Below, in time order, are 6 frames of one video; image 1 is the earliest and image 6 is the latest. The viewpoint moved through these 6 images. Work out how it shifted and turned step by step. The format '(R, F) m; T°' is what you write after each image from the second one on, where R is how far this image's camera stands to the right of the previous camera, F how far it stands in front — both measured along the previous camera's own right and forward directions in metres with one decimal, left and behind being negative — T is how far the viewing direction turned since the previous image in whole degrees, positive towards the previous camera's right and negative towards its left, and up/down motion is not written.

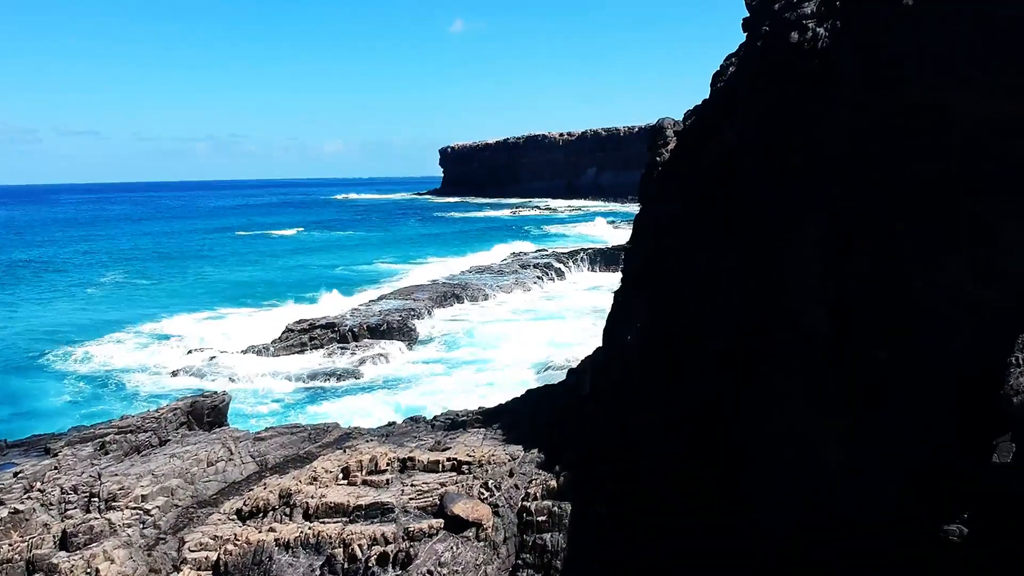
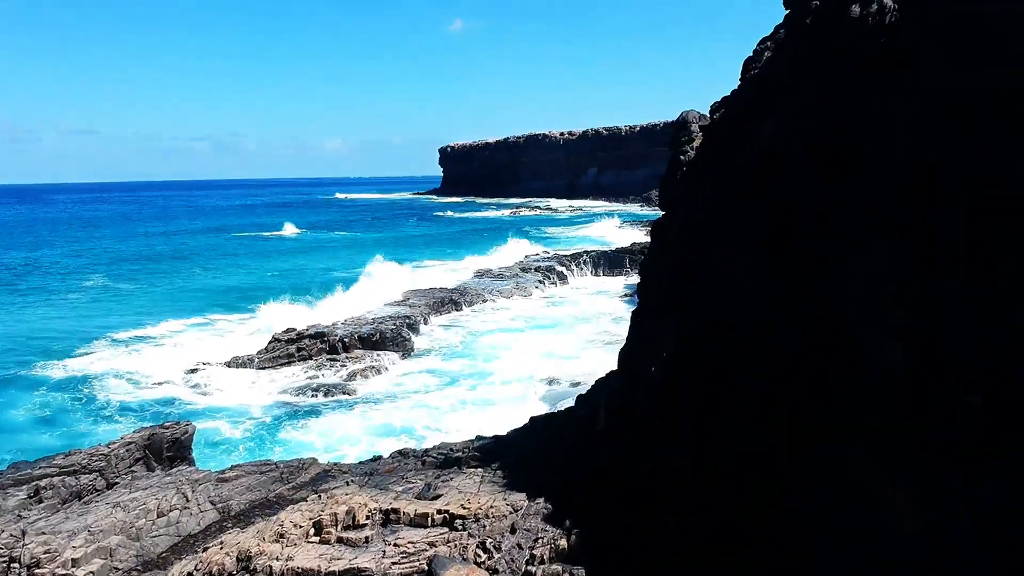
(0.0, +1.2) m; 0°
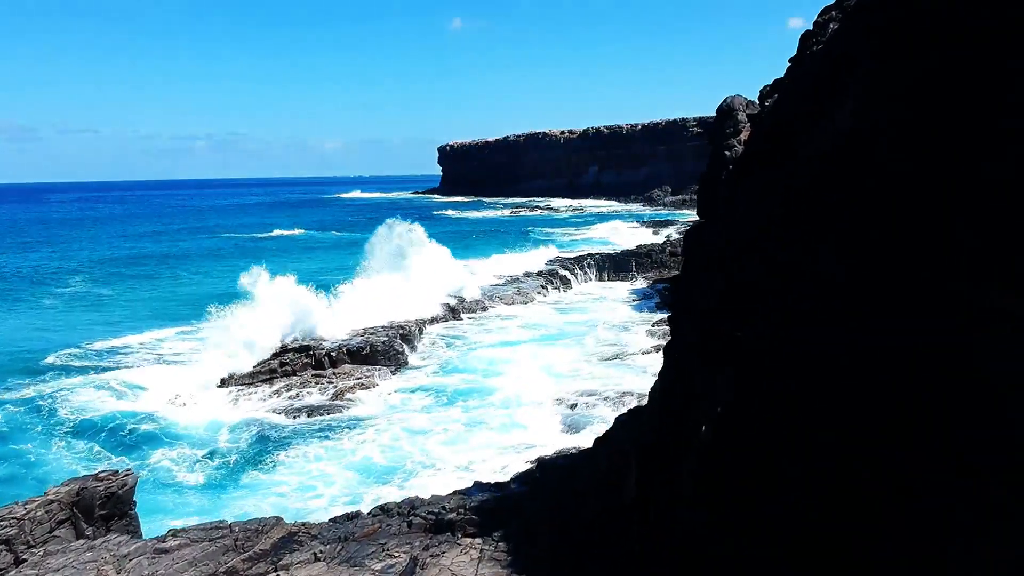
(-0.1, +1.5) m; 0°
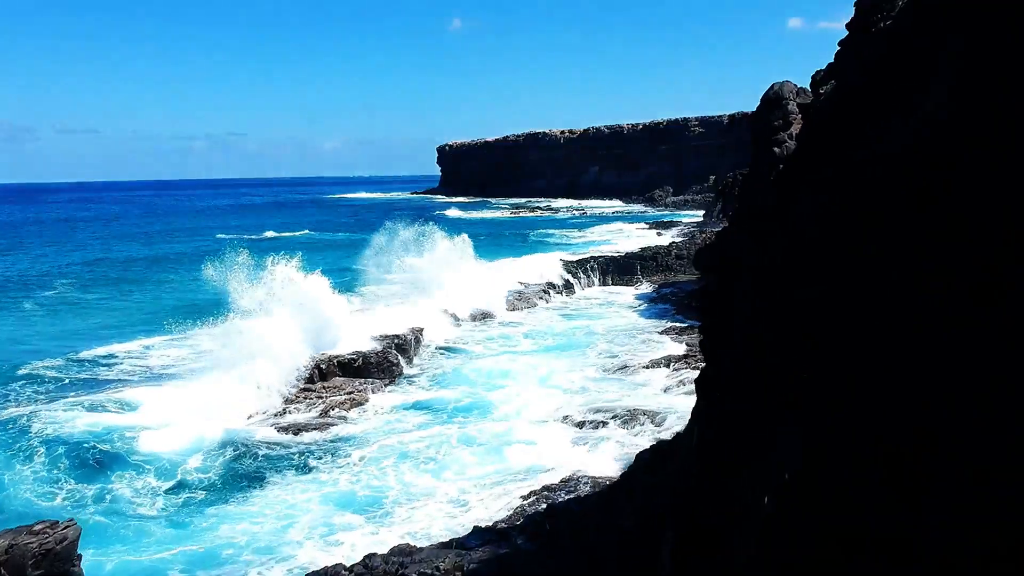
(-0.1, +1.0) m; 0°
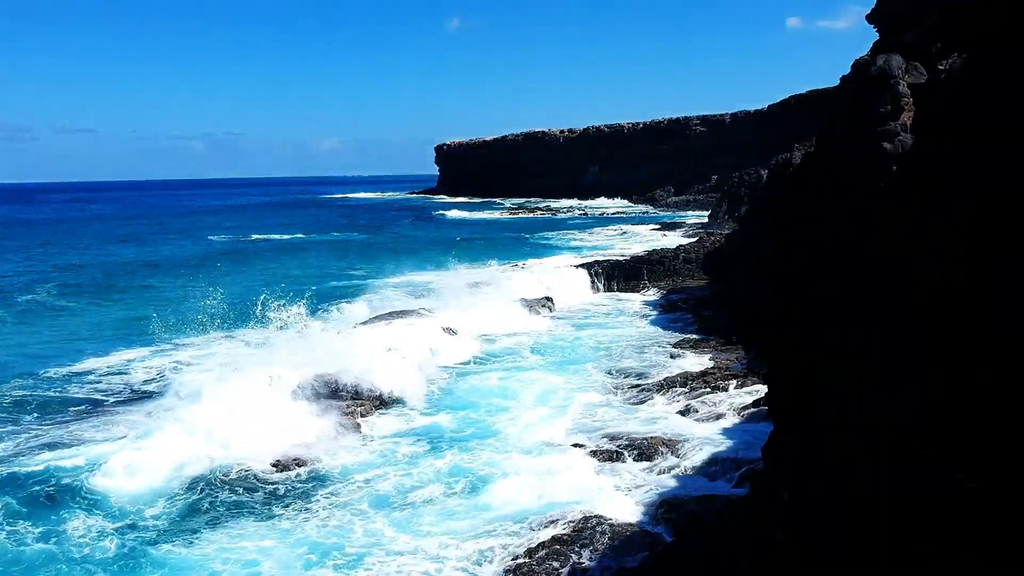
(-0.1, +1.4) m; 0°
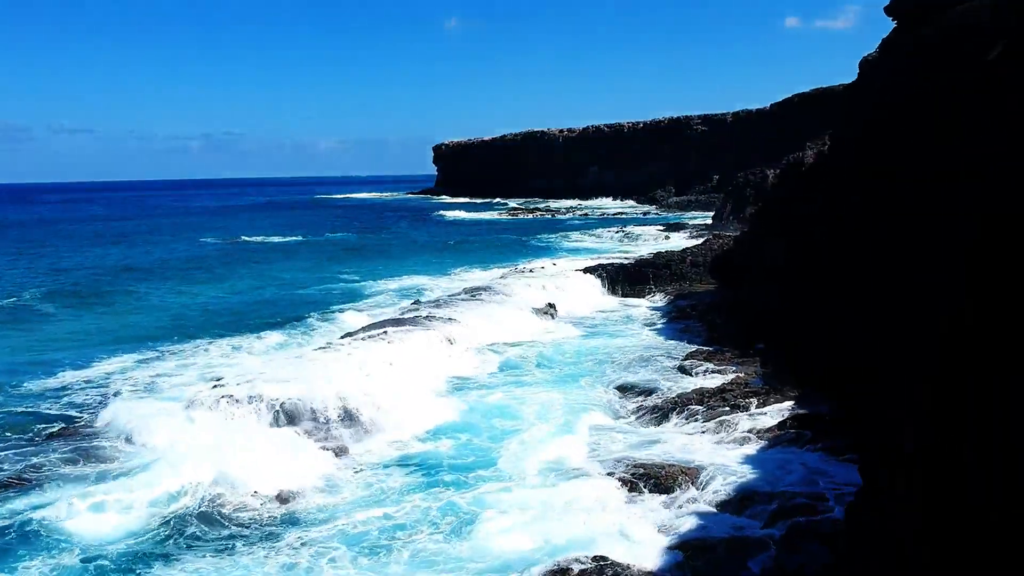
(-0.1, +1.2) m; 0°
